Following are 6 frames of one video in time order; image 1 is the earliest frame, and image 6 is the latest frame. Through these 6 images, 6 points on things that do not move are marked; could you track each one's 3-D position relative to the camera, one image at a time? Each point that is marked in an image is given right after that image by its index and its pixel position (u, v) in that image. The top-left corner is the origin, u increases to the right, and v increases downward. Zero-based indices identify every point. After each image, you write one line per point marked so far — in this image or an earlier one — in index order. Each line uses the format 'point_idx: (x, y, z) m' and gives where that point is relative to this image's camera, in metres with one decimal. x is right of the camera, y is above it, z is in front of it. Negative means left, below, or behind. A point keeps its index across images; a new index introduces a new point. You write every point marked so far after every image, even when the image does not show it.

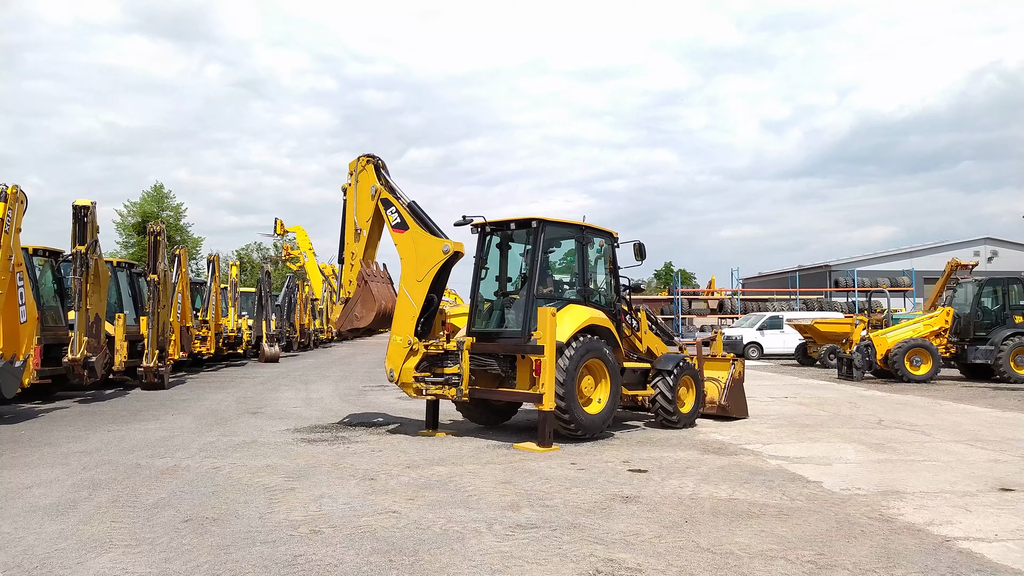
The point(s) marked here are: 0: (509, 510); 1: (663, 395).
0: (0.0, -1.5, +5.0) m
1: (+1.9, -1.3, +9.3) m
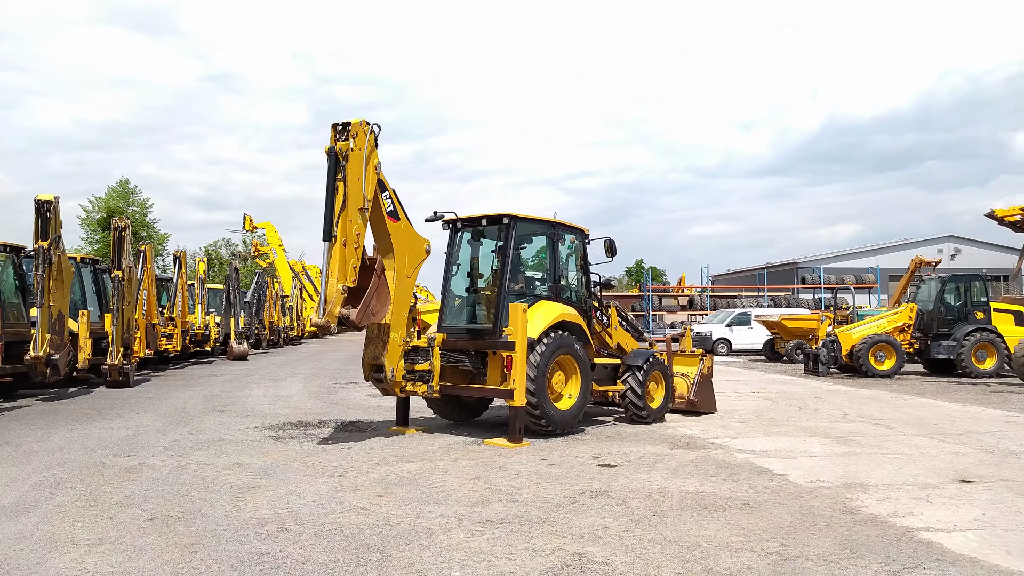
0: (-0.2, -1.5, +5.0) m
1: (+1.5, -1.3, +9.3) m
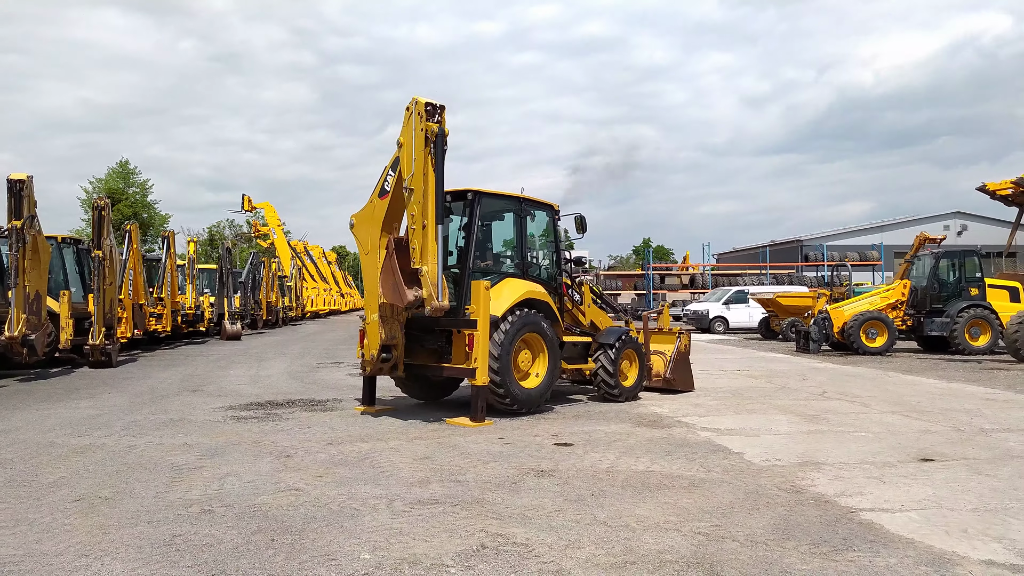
0: (-0.6, -1.3, +4.9) m
1: (+1.2, -1.0, +9.2) m
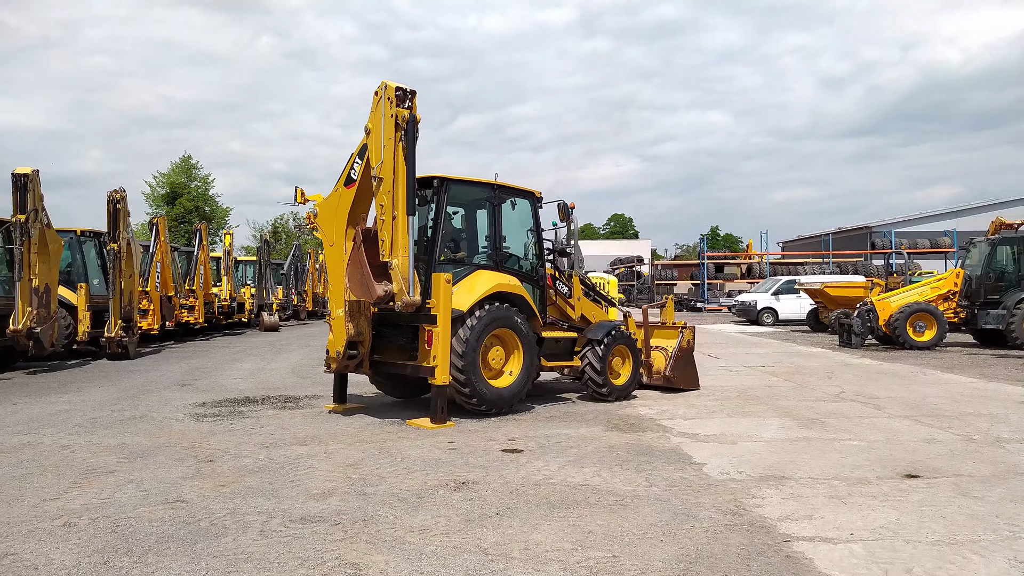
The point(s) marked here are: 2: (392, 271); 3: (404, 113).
0: (-1.2, -1.3, +4.6) m
1: (+0.9, -0.9, +8.7) m
2: (-1.1, +0.2, +7.1) m
3: (-1.0, +1.7, +7.2) m
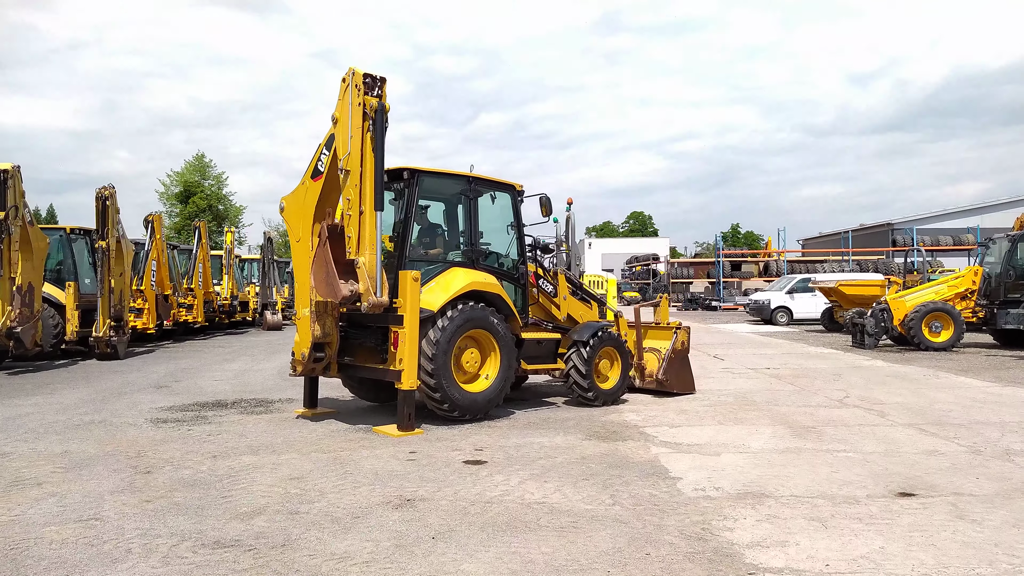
0: (-1.5, -1.3, +4.2) m
1: (+0.7, -0.9, +8.2) m
2: (-1.4, +0.2, +6.7) m
3: (-1.3, +1.7, +6.8) m
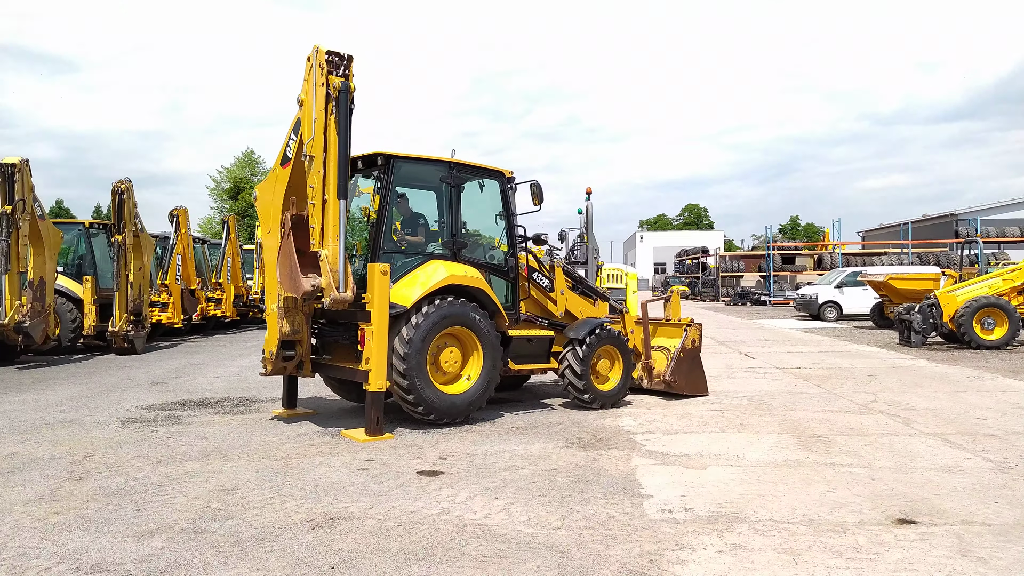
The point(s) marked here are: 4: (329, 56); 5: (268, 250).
0: (-1.9, -1.3, +3.8) m
1: (+0.6, -0.8, +7.7) m
2: (-1.6, +0.2, +6.3) m
3: (-1.5, +1.8, +6.4) m
4: (-1.6, +2.0, +6.4) m
5: (-2.2, +0.4, +6.8) m
